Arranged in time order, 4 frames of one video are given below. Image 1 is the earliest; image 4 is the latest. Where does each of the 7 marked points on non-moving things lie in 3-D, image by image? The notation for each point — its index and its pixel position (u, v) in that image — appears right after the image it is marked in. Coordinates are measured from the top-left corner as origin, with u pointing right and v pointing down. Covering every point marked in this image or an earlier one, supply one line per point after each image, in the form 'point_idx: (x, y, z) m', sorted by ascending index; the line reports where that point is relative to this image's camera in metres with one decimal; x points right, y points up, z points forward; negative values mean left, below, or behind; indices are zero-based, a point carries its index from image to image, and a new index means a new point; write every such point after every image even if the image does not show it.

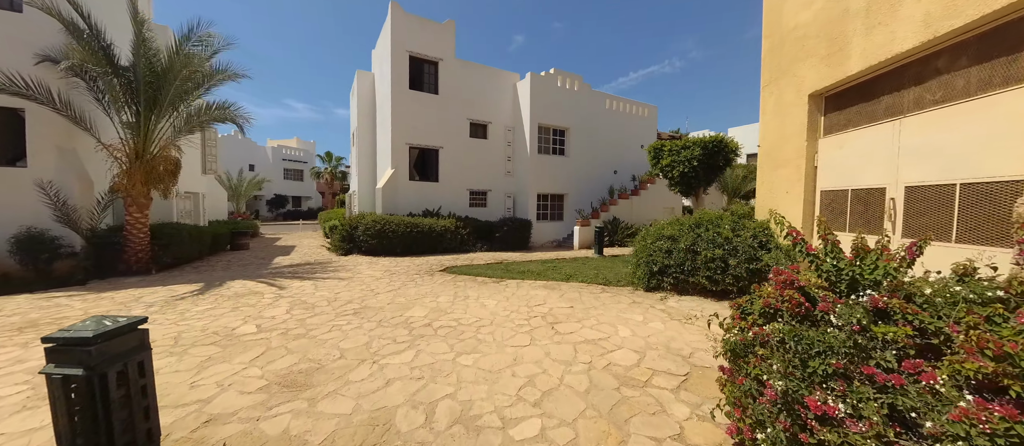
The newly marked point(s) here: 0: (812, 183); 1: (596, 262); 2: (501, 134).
0: (+4.3, +0.6, +5.1) m
1: (+2.2, -1.0, +9.5) m
2: (-0.4, +3.7, +15.0) m
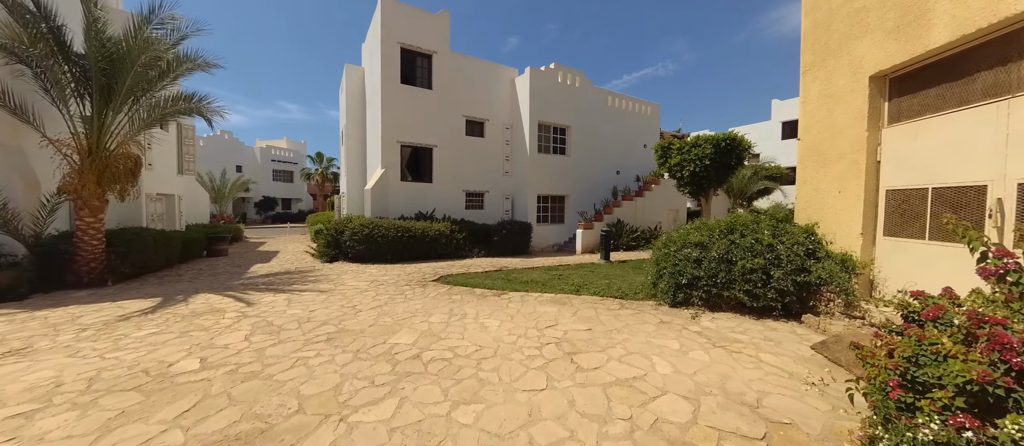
0: (+4.4, +0.5, +4.3) m
1: (+2.3, -1.1, +8.7) m
2: (-0.5, +3.6, +14.1) m
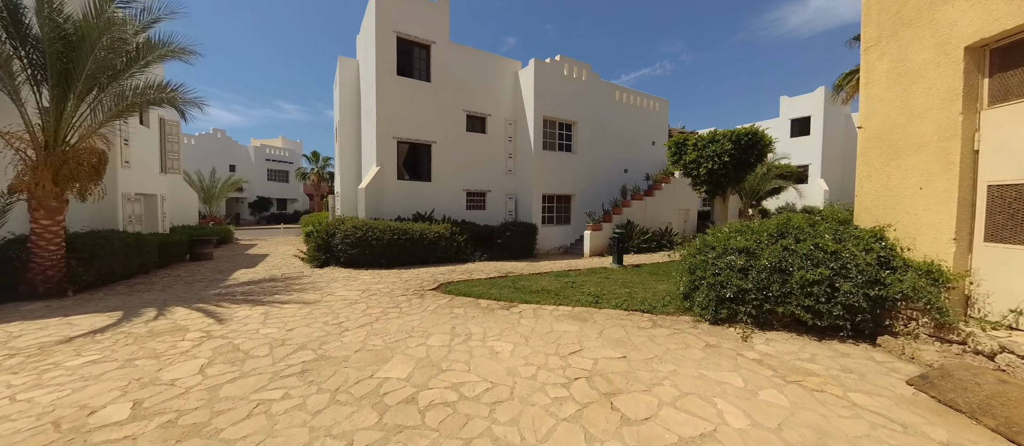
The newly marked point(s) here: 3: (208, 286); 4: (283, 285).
0: (+4.5, +0.5, +3.6) m
1: (+2.4, -1.2, +7.9) m
2: (-0.4, +3.5, +13.4) m
3: (-6.2, -1.3, +7.3) m
4: (-4.6, -1.3, +7.2) m
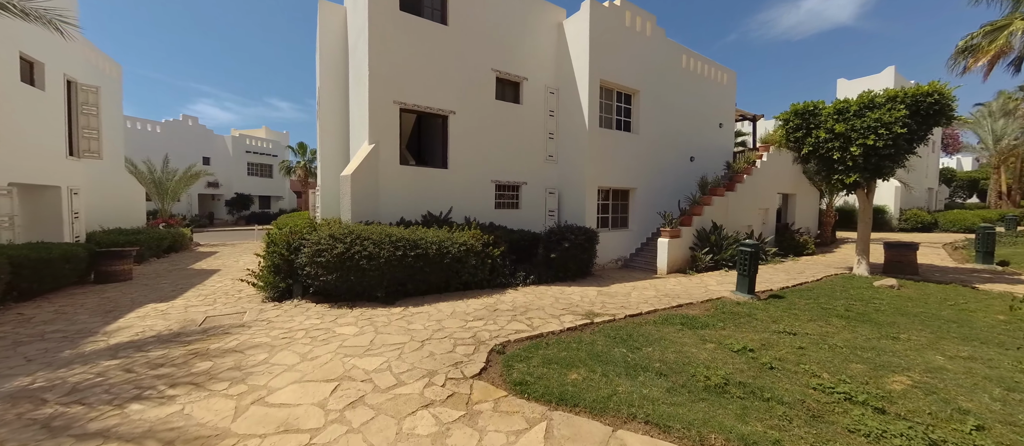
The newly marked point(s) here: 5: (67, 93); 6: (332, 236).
0: (+5.8, +0.4, +0.1) m
1: (+3.6, -1.3, +4.5) m
2: (+0.8, +3.4, +9.9) m
3: (-5.0, -1.4, +3.8) m
4: (-3.4, -1.4, +3.7) m
5: (-11.8, +3.5, +9.5) m
6: (-2.8, -0.2, +5.5) m
